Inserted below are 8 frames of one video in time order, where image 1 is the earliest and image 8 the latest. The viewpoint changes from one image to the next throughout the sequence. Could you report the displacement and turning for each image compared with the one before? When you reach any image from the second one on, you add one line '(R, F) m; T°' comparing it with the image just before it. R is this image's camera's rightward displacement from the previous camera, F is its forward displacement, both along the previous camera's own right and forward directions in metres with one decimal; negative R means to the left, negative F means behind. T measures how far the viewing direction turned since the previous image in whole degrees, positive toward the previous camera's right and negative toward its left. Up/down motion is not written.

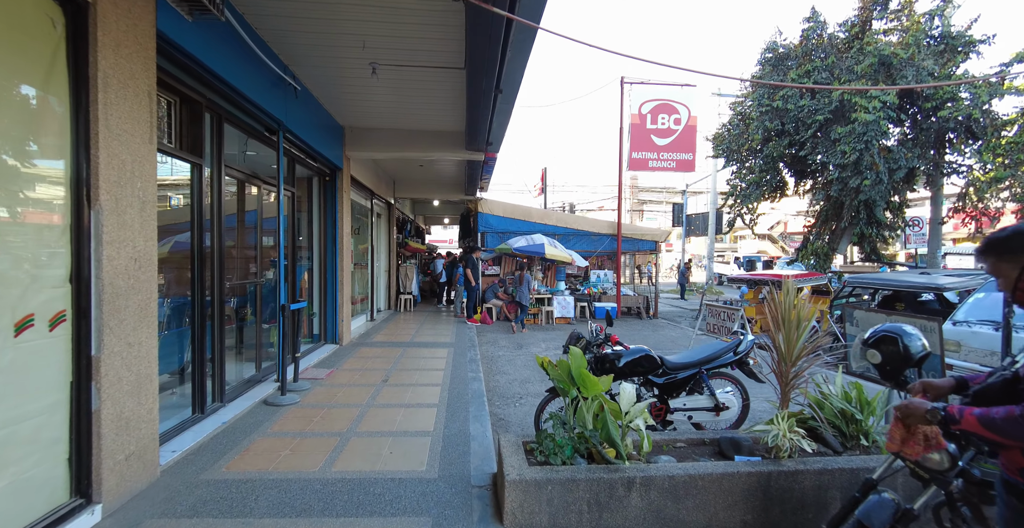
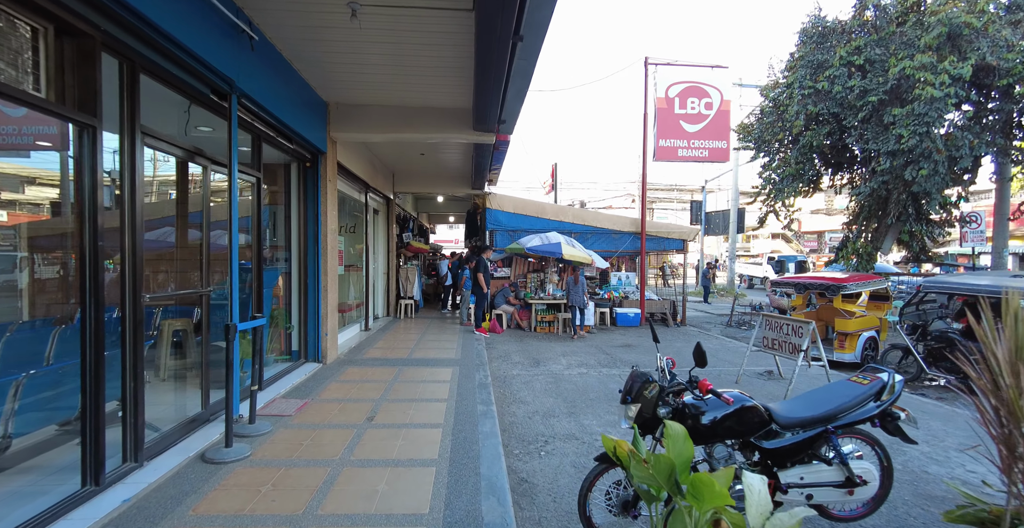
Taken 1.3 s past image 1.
(-0.2, +1.2) m; -1°
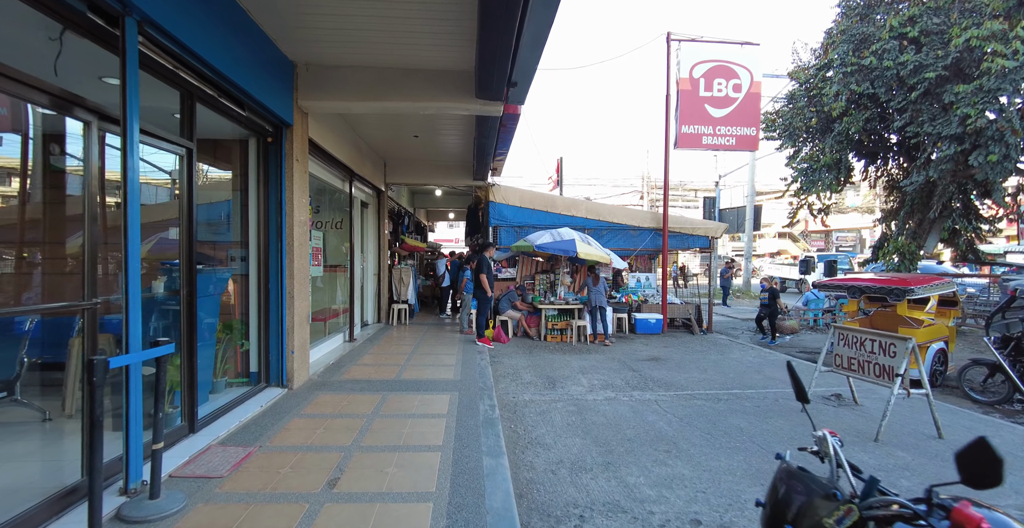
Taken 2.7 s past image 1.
(-0.1, +1.2) m; 0°
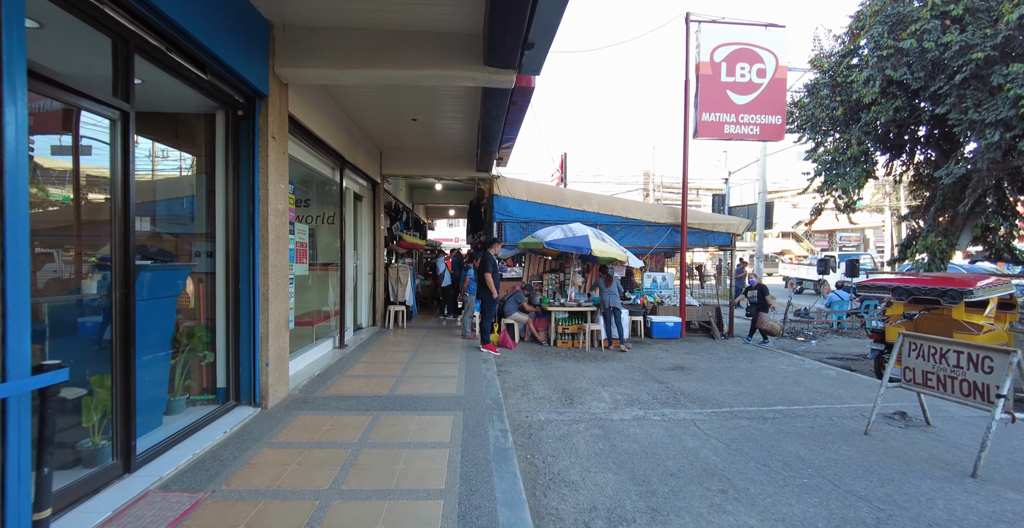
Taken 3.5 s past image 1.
(-0.2, +0.7) m; 0°
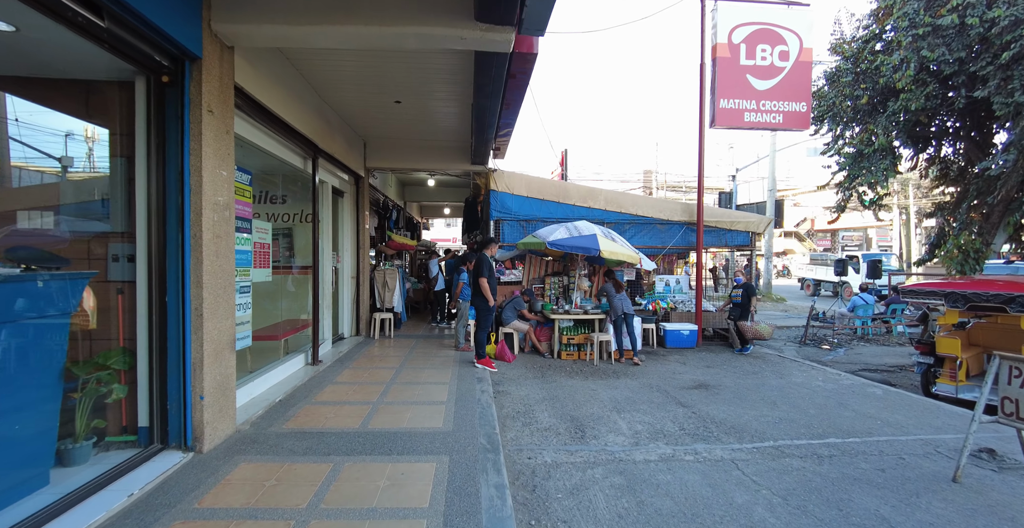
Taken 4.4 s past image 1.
(0.0, +0.8) m; 0°
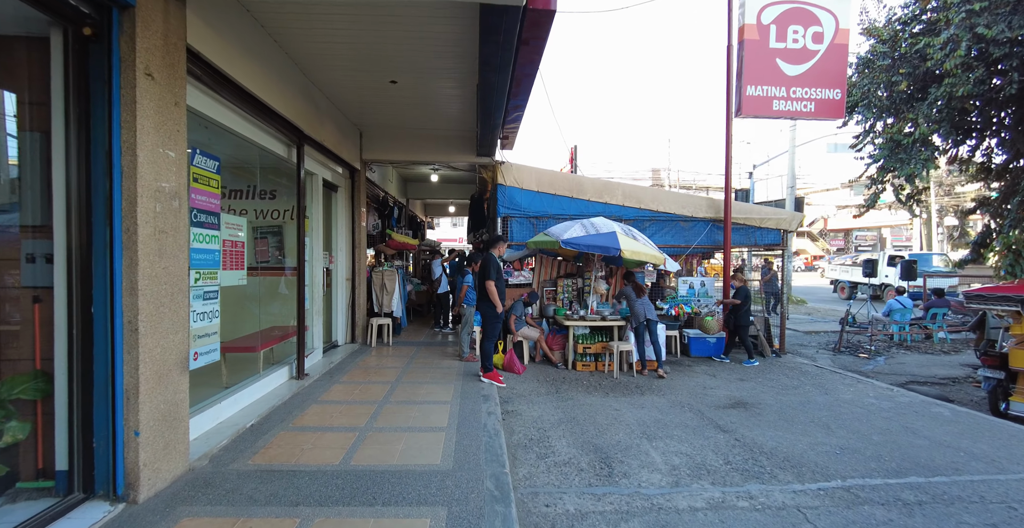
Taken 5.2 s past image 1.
(-0.1, +0.7) m; -1°
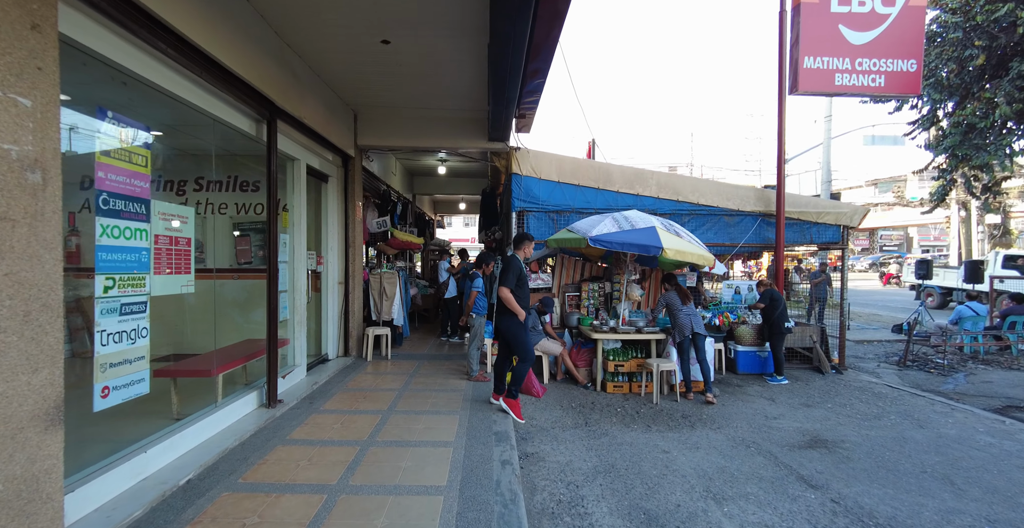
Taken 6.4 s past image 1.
(-0.1, +1.0) m; -2°
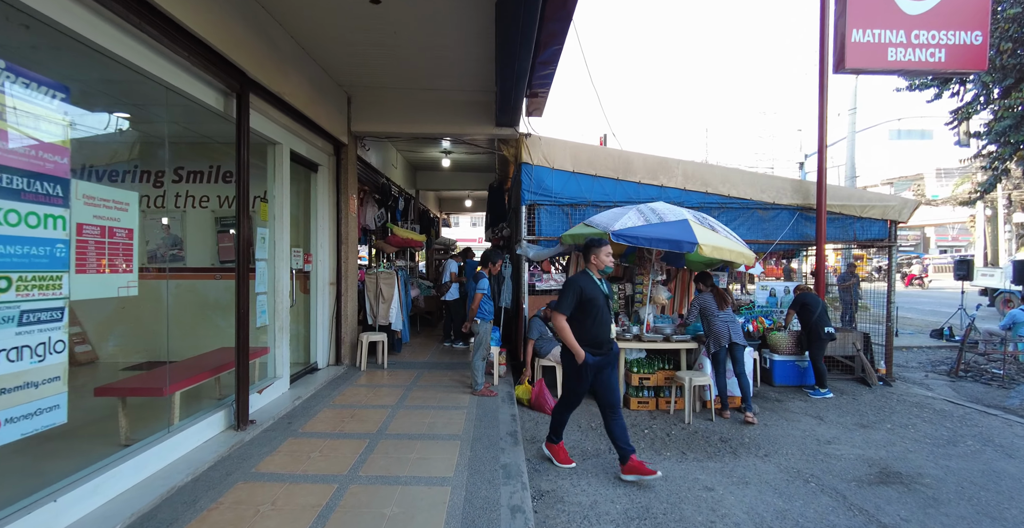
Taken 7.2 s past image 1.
(0.0, +0.6) m; -1°
